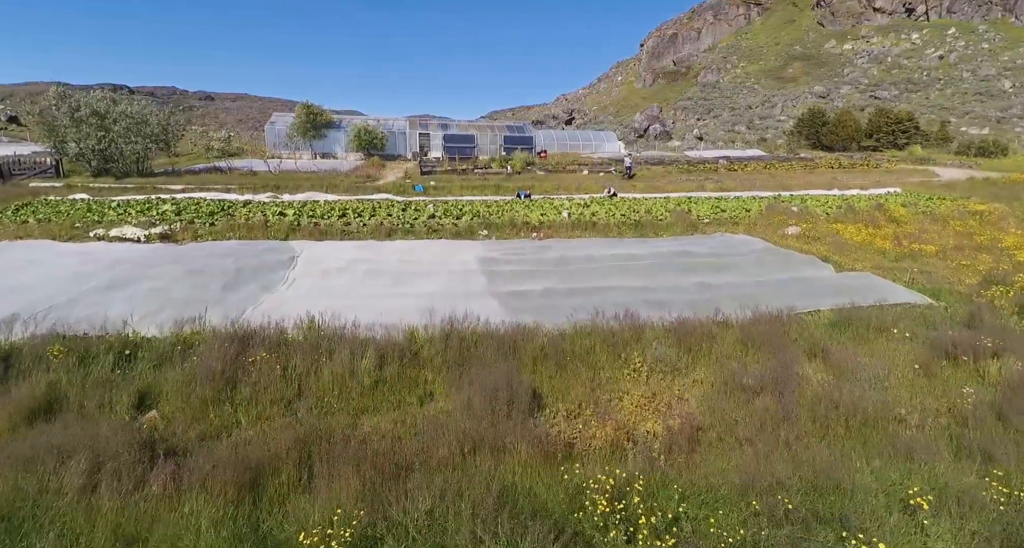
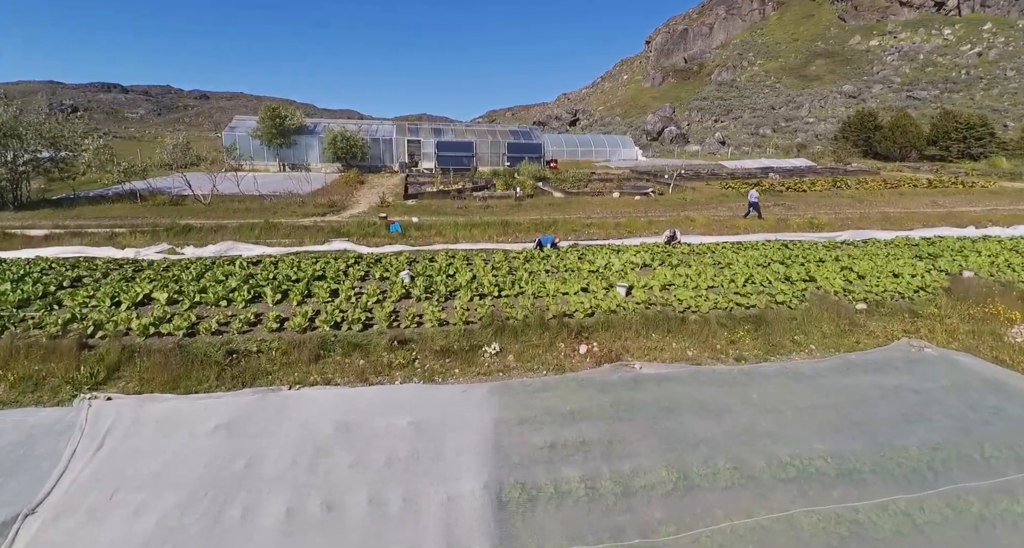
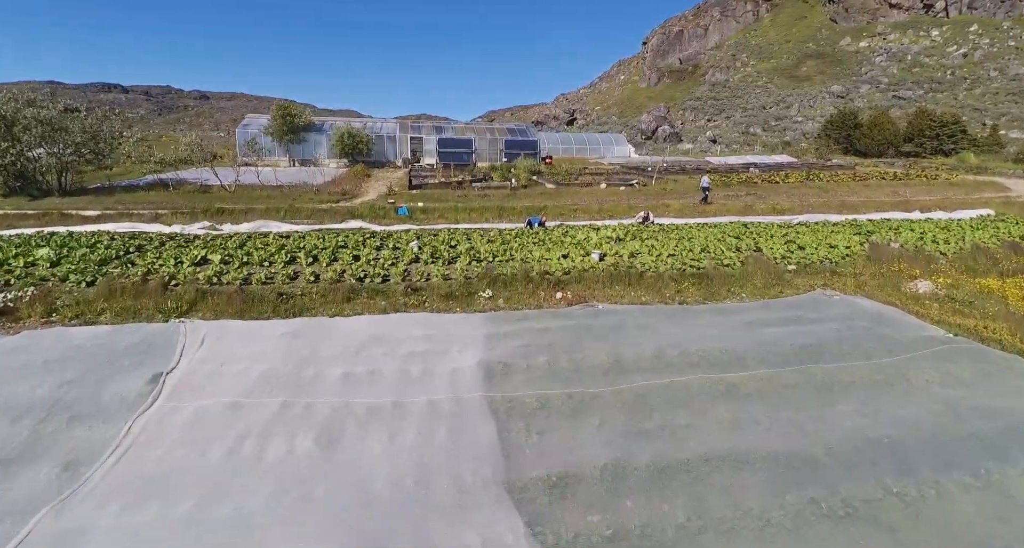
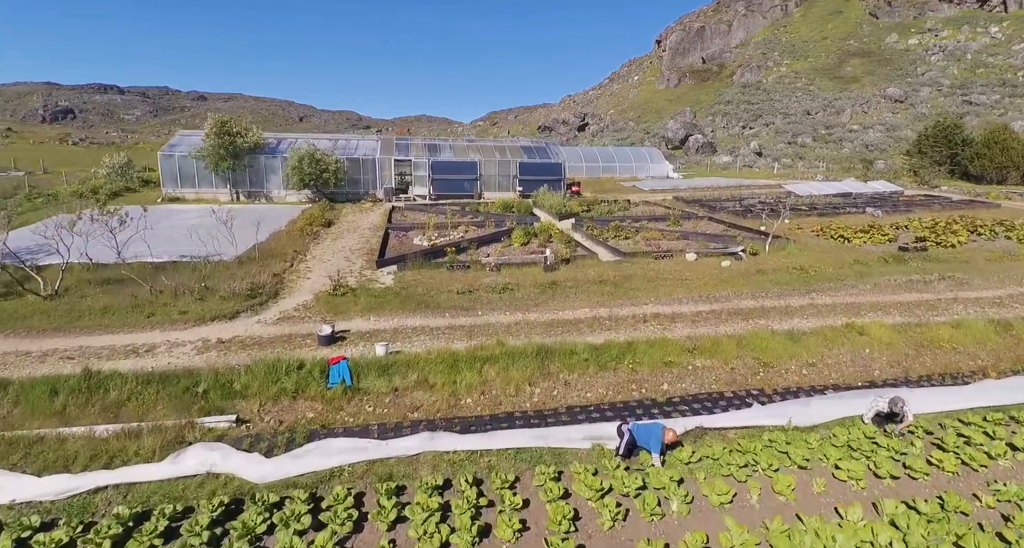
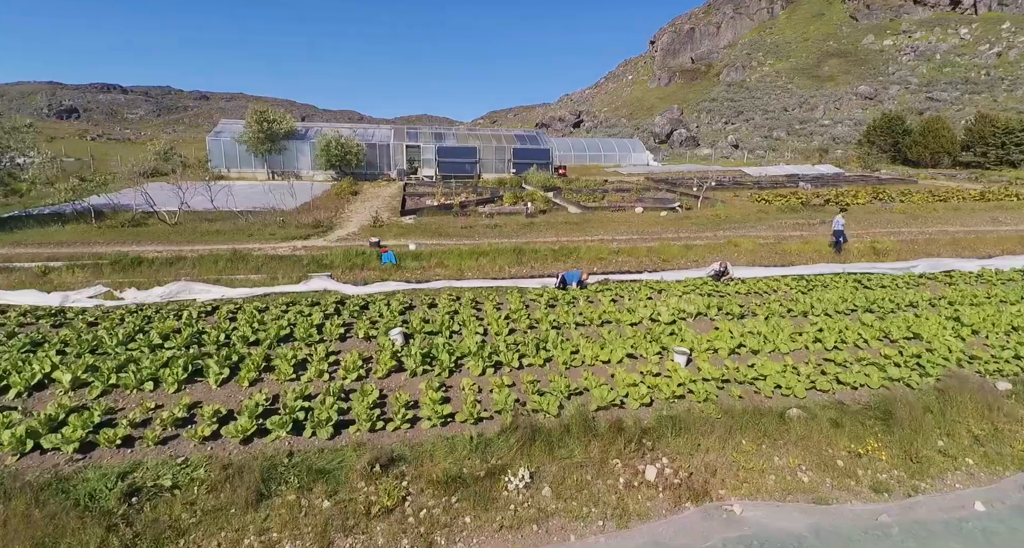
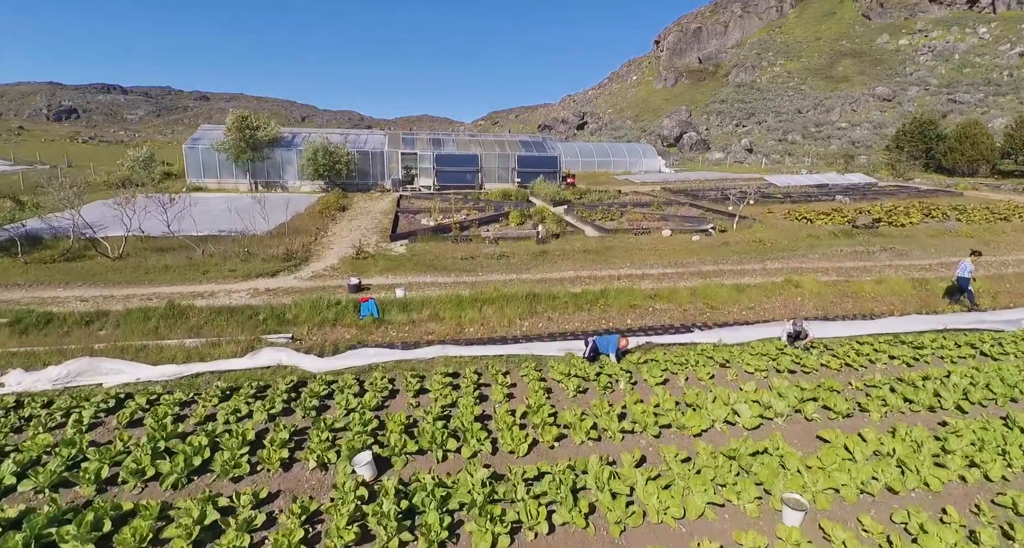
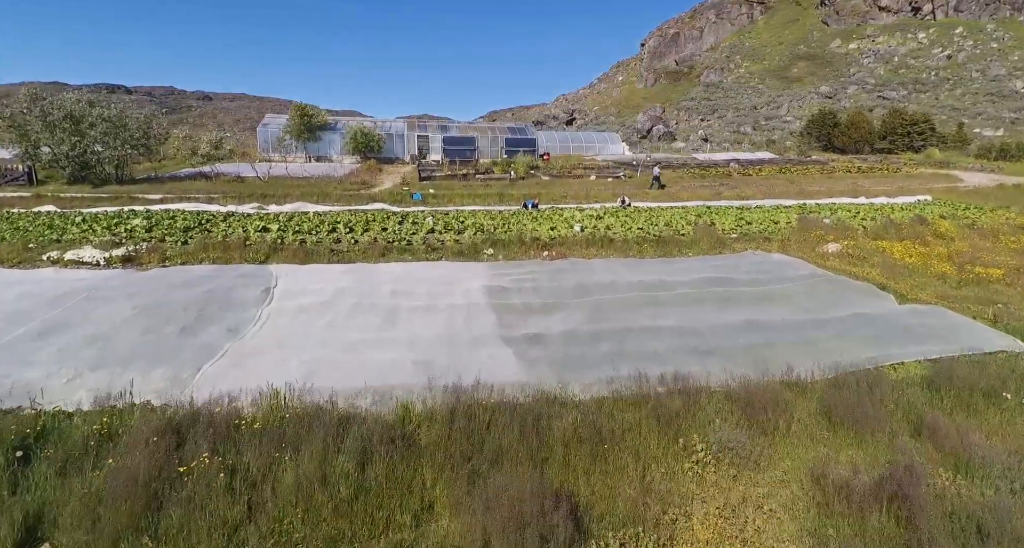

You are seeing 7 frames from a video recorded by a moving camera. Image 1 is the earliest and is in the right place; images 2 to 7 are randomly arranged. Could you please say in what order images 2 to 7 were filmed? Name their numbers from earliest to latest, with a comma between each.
7, 3, 2, 5, 6, 4
